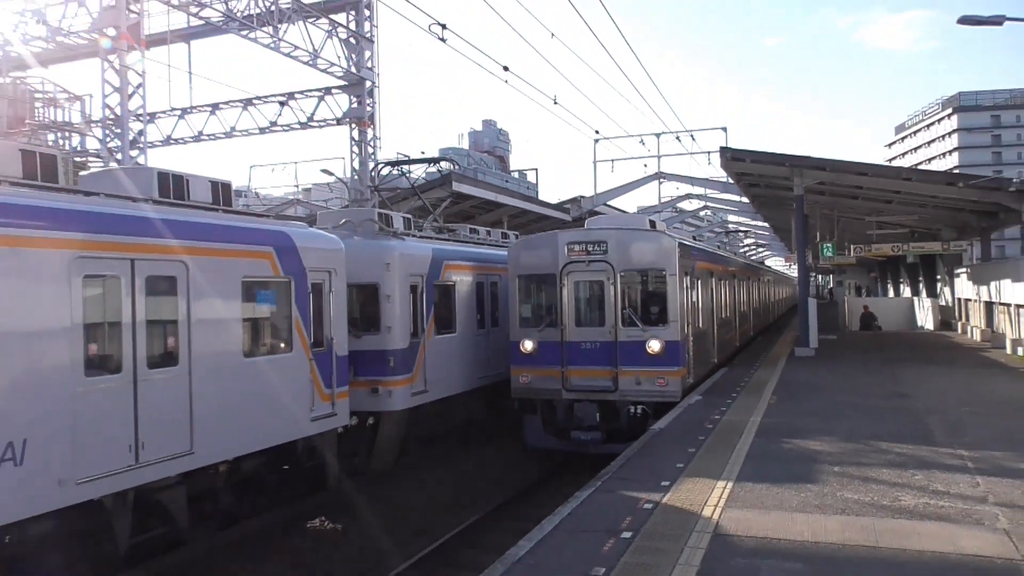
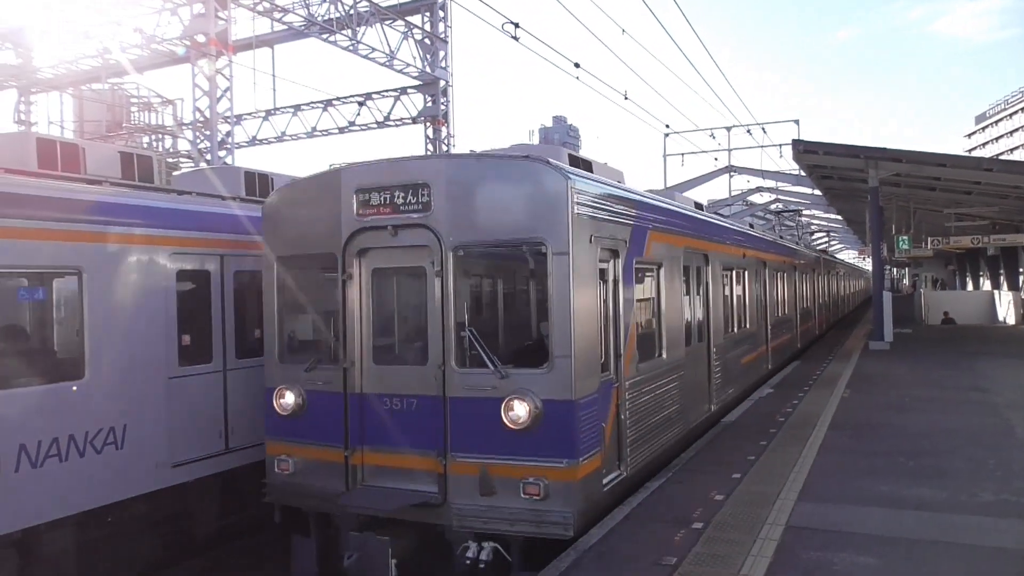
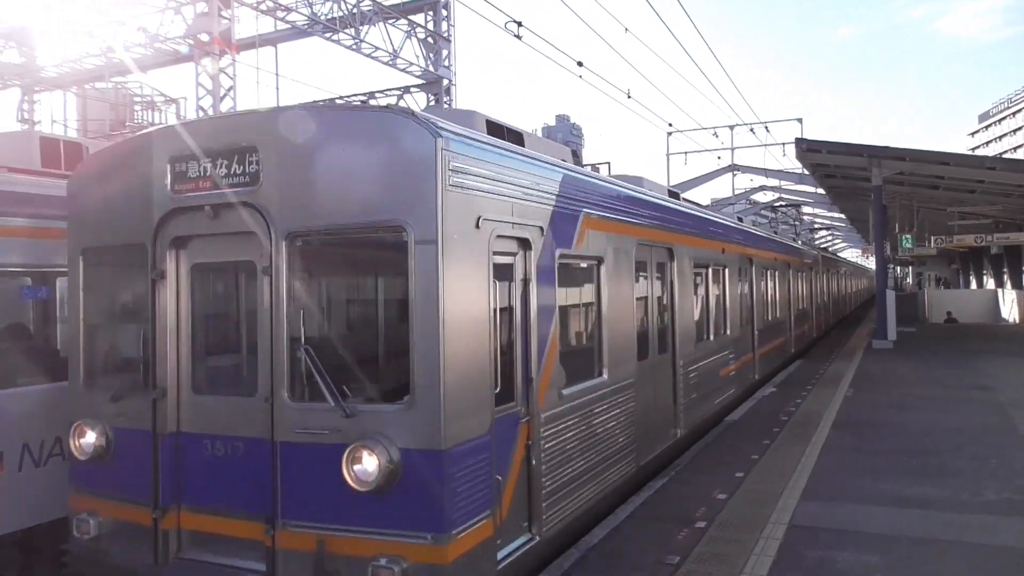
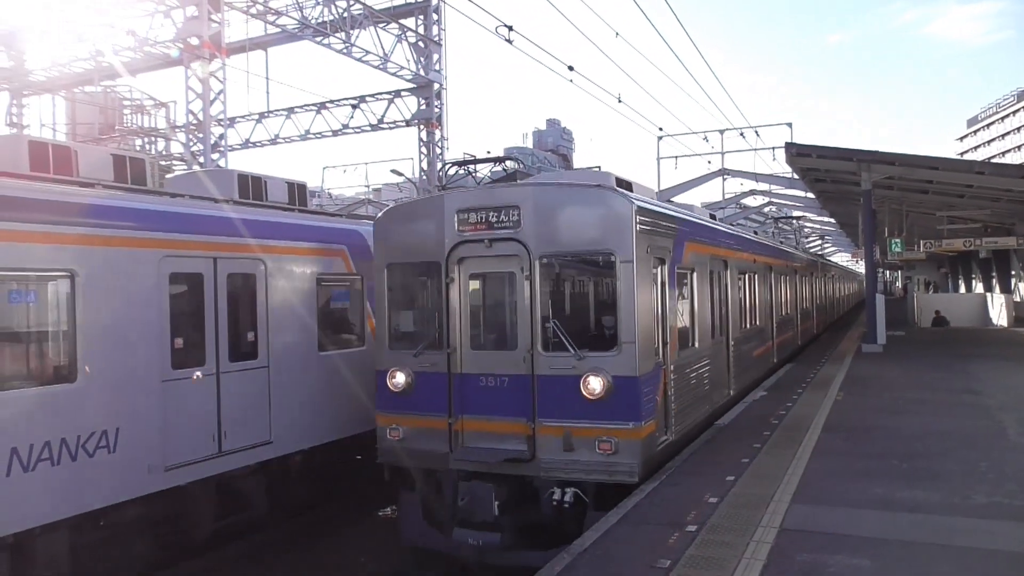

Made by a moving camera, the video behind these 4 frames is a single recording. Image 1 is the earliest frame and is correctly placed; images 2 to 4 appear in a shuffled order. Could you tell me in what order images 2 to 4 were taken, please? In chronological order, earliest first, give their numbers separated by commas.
4, 2, 3
